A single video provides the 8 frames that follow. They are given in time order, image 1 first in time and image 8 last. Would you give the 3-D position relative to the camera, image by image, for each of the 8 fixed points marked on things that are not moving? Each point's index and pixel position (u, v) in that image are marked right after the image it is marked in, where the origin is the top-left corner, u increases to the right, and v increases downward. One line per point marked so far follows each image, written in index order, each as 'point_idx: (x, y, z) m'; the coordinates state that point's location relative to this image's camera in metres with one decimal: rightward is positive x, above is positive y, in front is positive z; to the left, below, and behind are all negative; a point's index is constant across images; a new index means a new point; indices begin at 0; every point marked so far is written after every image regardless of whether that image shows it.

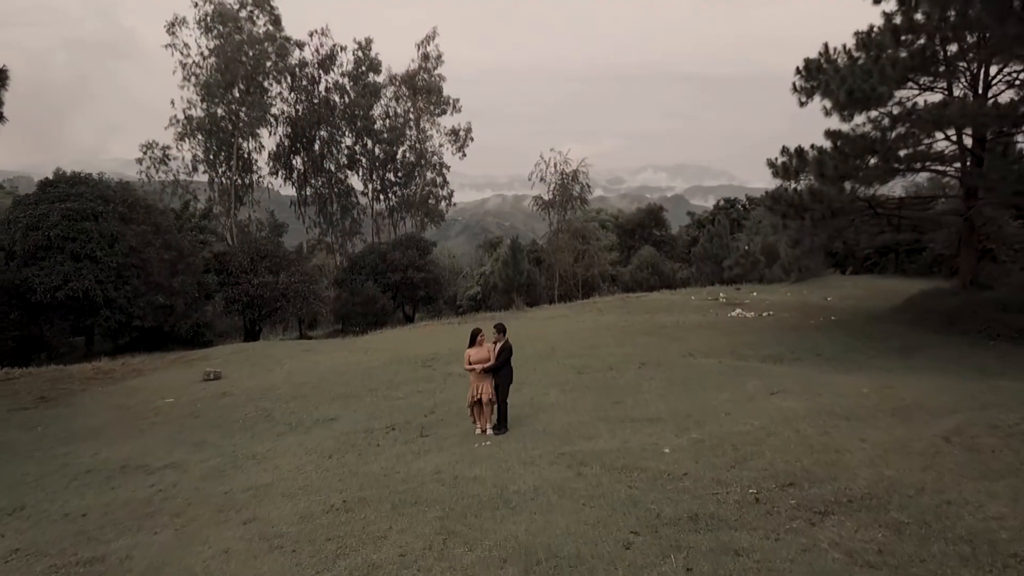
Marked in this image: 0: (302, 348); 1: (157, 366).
0: (-4.8, -1.4, +17.9) m
1: (-7.9, -1.7, +17.4) m
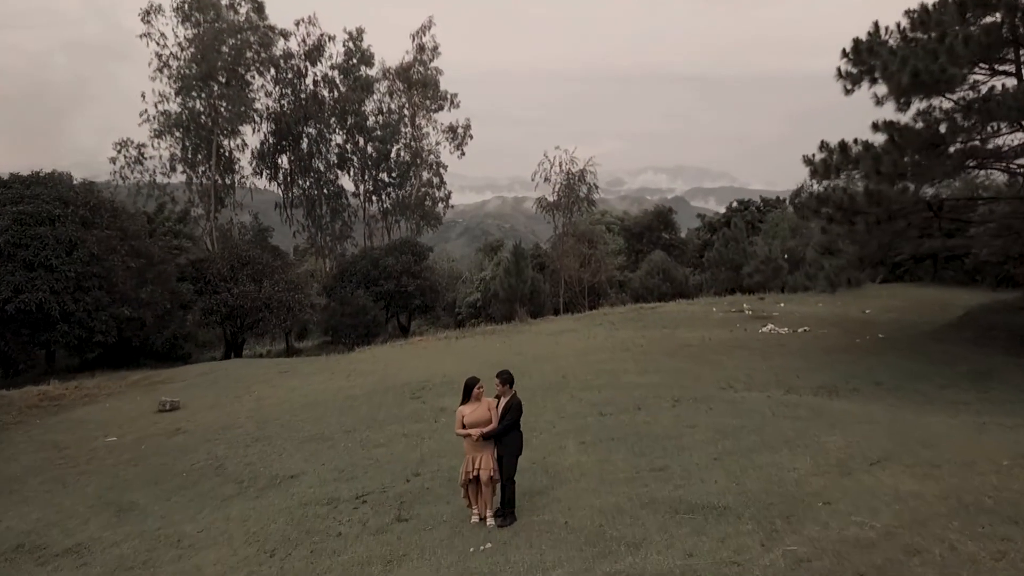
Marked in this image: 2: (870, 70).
0: (-4.8, -1.6, +15.8) m
1: (-7.9, -2.0, +15.3) m
2: (+6.2, +3.8, +13.6) m
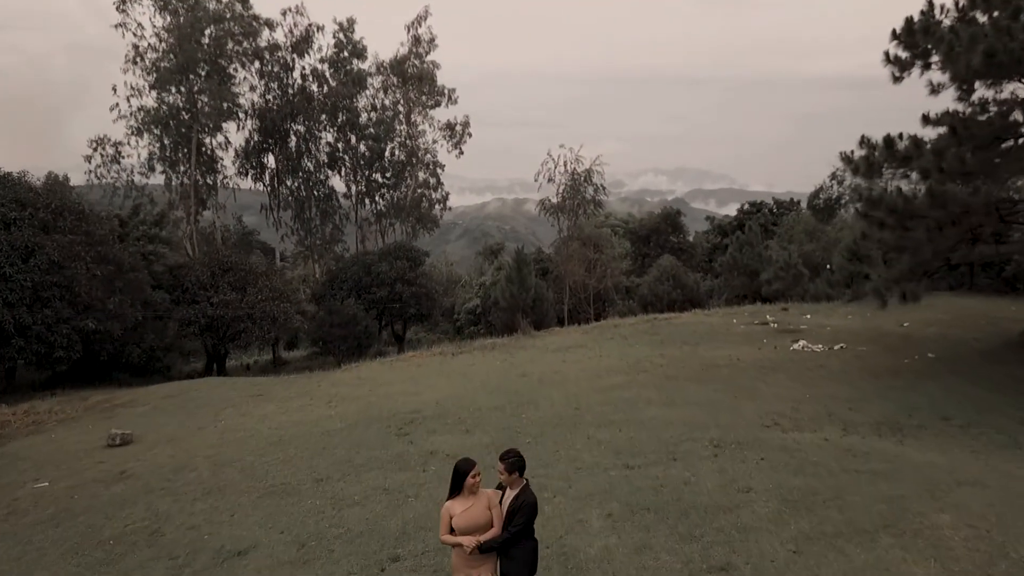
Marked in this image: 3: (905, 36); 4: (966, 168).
0: (-4.7, -1.9, +14.1) m
1: (-7.8, -2.2, +13.6) m
2: (+6.3, +3.6, +11.9) m
3: (+6.1, +3.9, +12.0) m
4: (+6.2, +1.6, +10.6) m
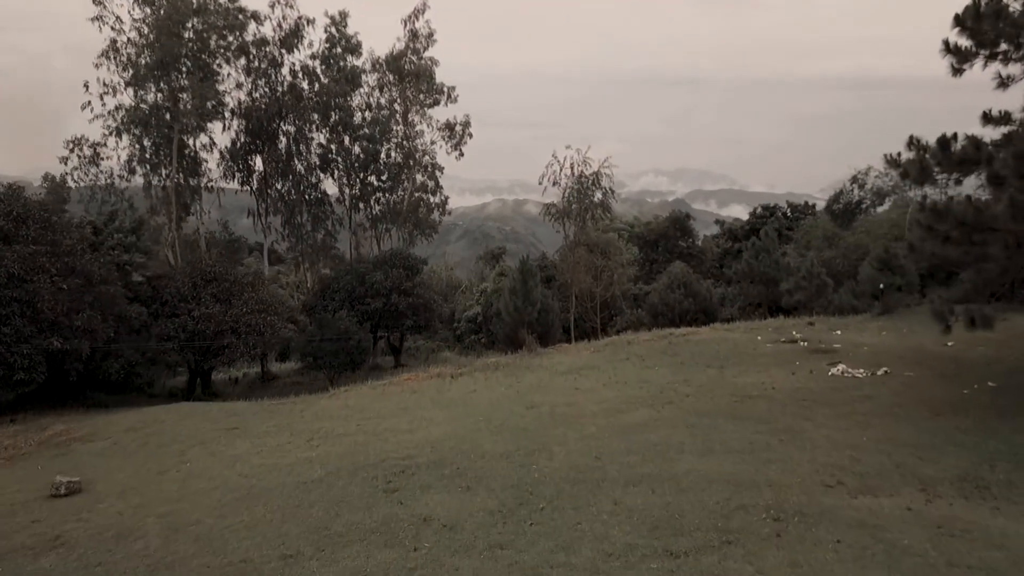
0: (-4.6, -2.2, +12.6) m
1: (-7.7, -2.5, +12.1) m
2: (+6.4, +3.3, +10.4) m
3: (+6.1, +3.6, +10.5) m
4: (+6.3, +1.3, +9.1) m
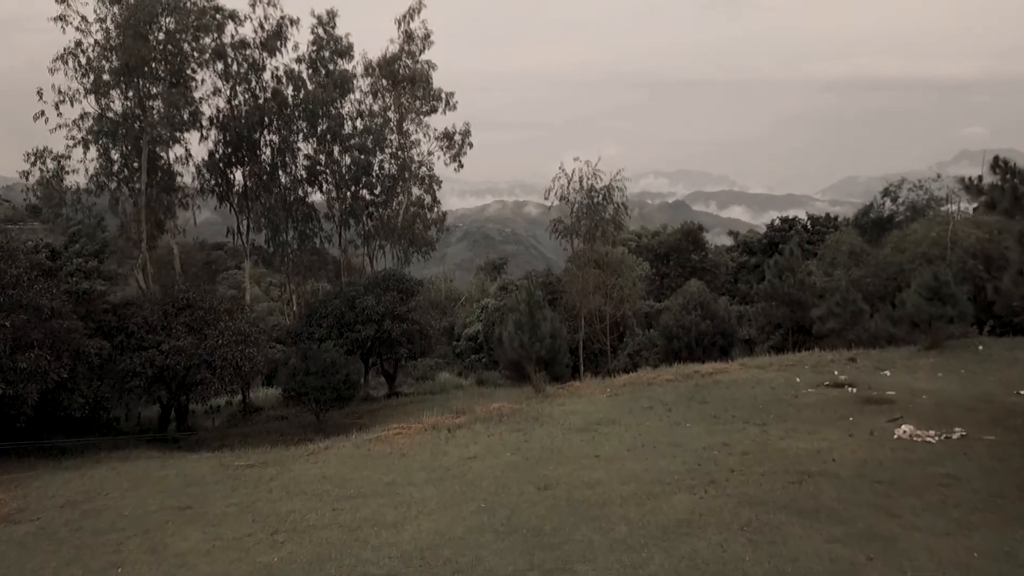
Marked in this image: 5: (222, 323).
0: (-4.5, -2.8, +10.6) m
1: (-7.6, -3.2, +10.1) m
2: (+6.5, +2.6, +8.4) m
3: (+6.3, +2.9, +8.4) m
4: (+6.4, +0.7, +7.1) m
5: (-7.1, -0.9, +19.0) m
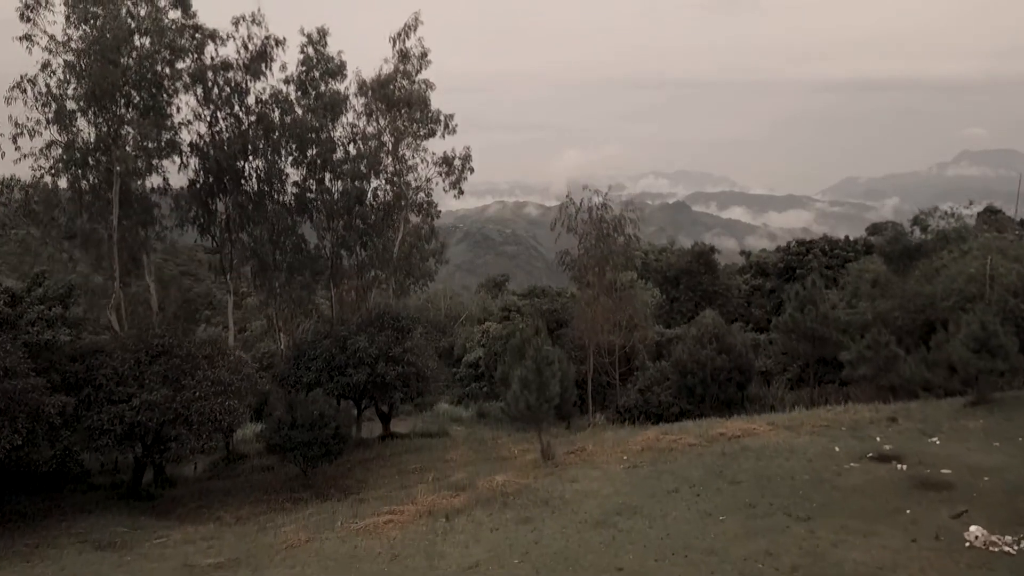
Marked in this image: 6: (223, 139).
0: (-4.4, -3.9, +9.0) m
1: (-7.5, -4.2, +8.5) m
2: (+6.6, +1.6, +6.8) m
3: (+6.4, +1.9, +6.9) m
4: (+6.5, -0.3, +5.5) m
5: (-7.0, -1.9, +17.5) m
6: (-7.2, +3.7, +19.3) m
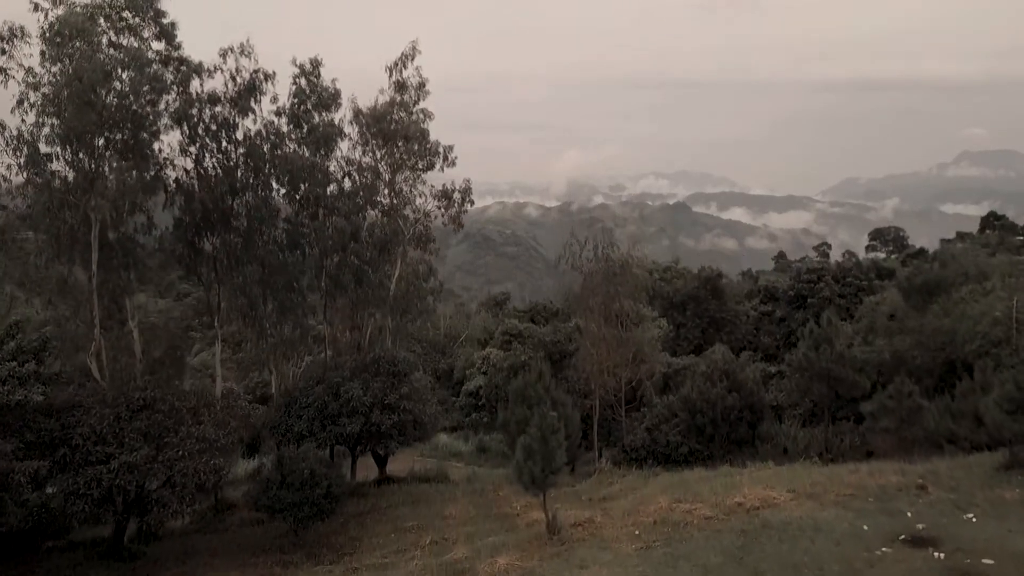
0: (-4.3, -4.9, +8.1) m
1: (-7.5, -5.3, +7.6) m
2: (+6.6, +0.5, +5.8) m
3: (+6.4, +0.8, +5.9) m
4: (+6.5, -1.4, +4.5) m
5: (-6.9, -2.9, +16.5) m
6: (-7.1, +2.6, +18.3) m
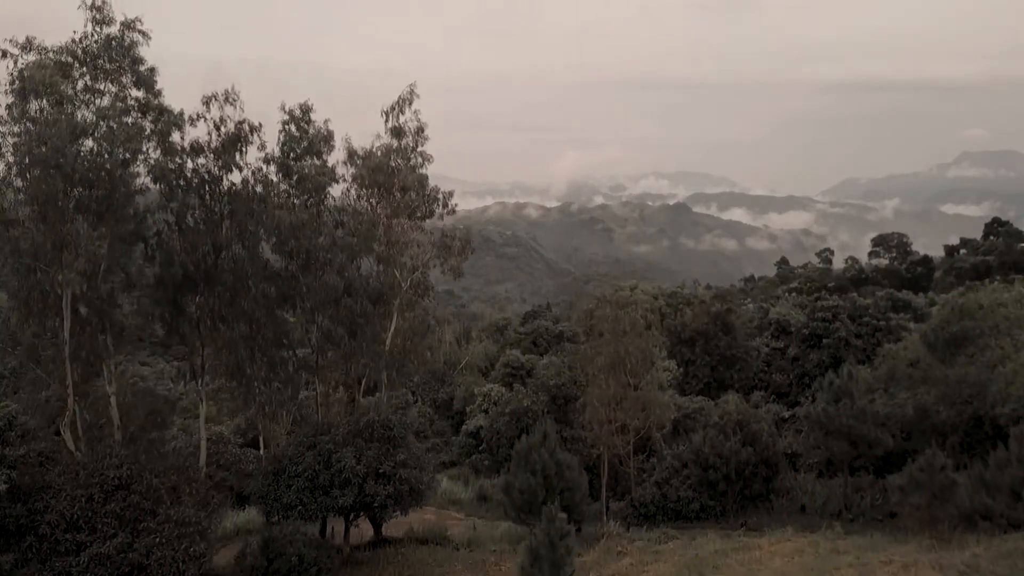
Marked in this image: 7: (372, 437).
0: (-4.3, -6.3, +6.9) m
1: (-7.4, -6.7, +6.4) m
2: (+6.7, -0.9, +4.6) m
3: (+6.5, -0.6, +4.7) m
4: (+6.6, -2.8, +3.4) m
5: (-6.9, -4.3, +15.3) m
6: (-7.1, +1.3, +17.1) m
7: (-3.3, -3.5, +18.4) m
